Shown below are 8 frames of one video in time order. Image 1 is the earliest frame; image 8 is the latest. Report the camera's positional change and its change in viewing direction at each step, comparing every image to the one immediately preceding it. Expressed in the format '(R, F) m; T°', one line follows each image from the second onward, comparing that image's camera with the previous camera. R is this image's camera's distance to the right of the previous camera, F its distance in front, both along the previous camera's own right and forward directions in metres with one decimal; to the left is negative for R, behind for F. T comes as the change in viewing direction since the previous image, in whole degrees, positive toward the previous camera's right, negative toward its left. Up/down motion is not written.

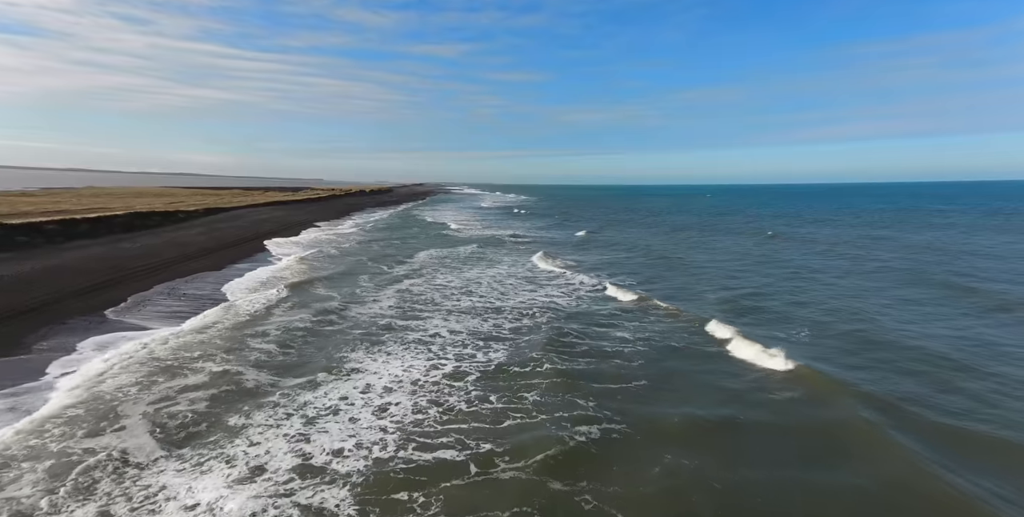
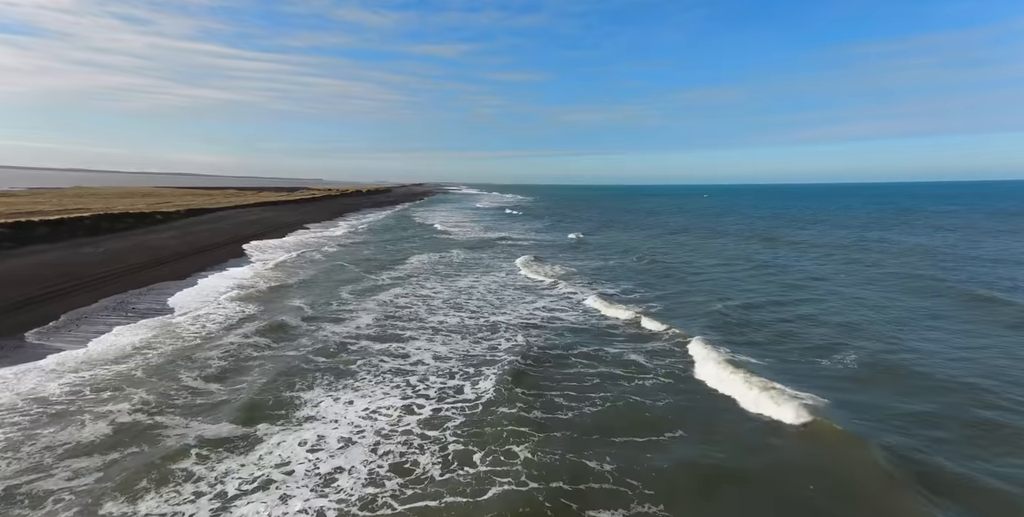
(+0.1, +2.1) m; 0°
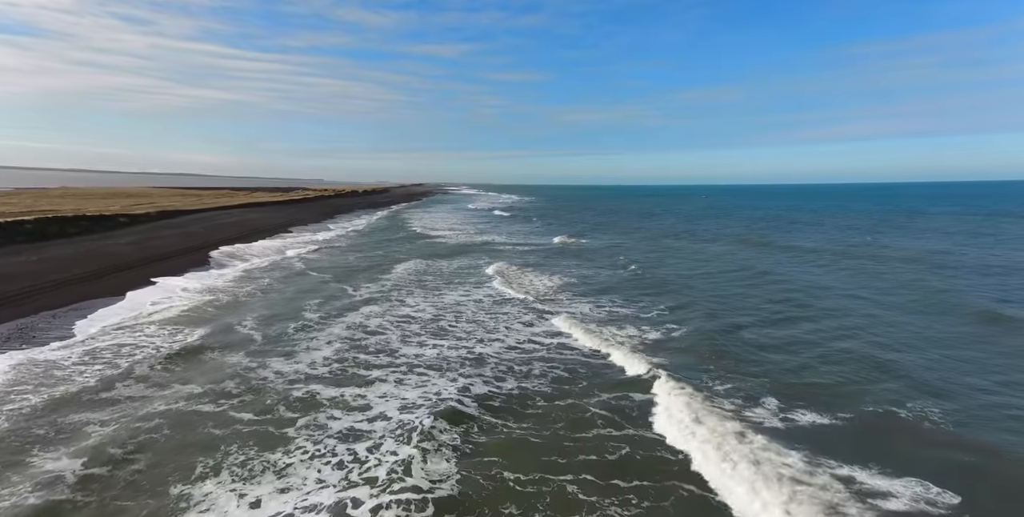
(+0.1, +2.8) m; 0°
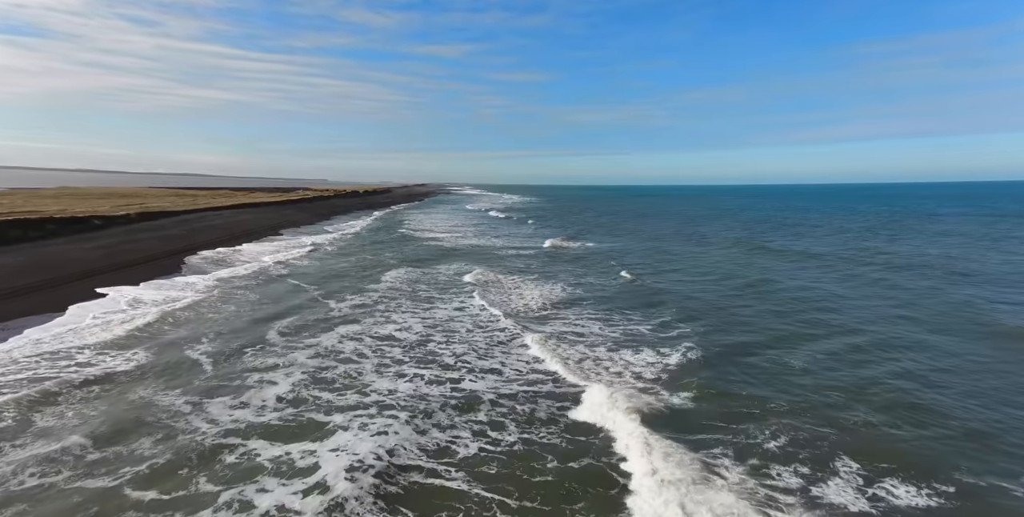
(+0.1, +2.0) m; 0°
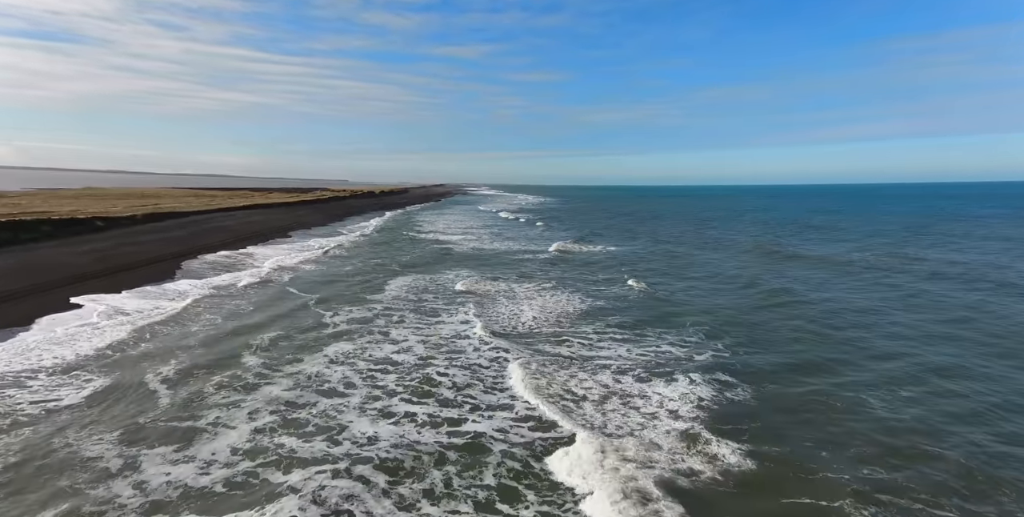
(0.0, +1.7) m; -2°
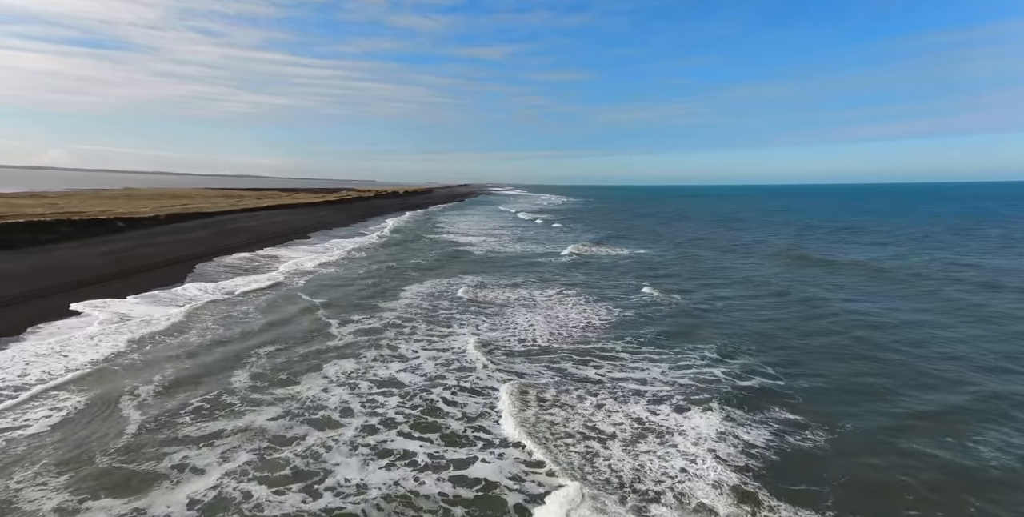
(+0.1, +1.2) m; -3°
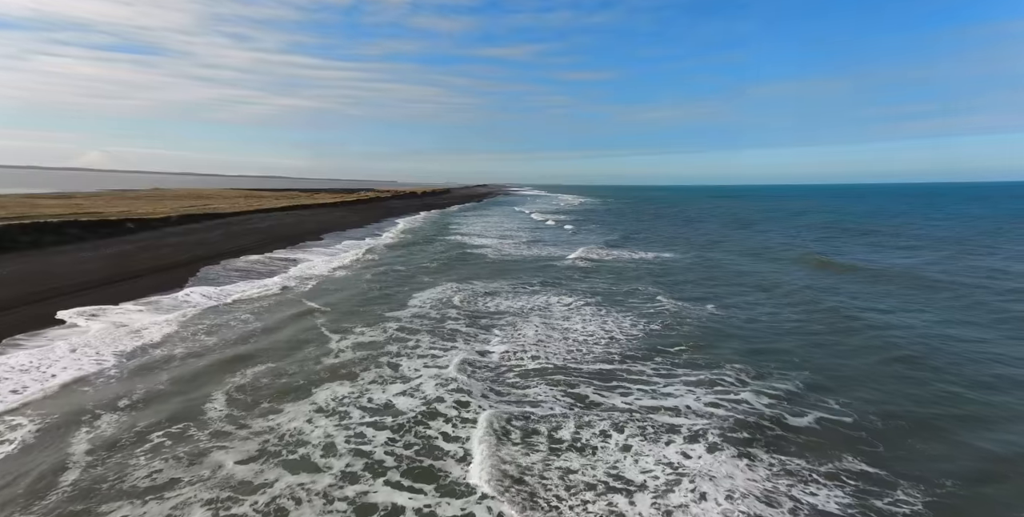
(+0.1, +1.2) m; -2°
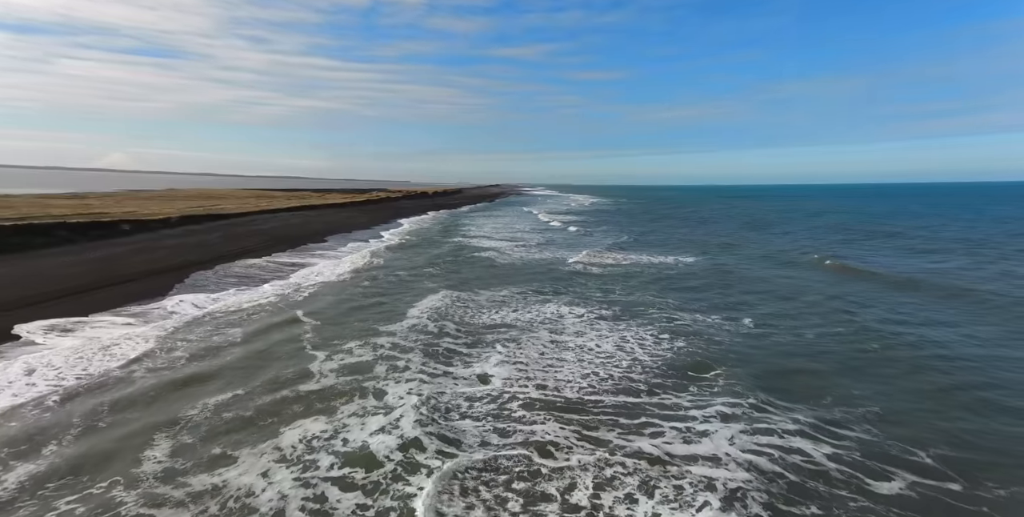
(+0.1, +1.5) m; -1°
